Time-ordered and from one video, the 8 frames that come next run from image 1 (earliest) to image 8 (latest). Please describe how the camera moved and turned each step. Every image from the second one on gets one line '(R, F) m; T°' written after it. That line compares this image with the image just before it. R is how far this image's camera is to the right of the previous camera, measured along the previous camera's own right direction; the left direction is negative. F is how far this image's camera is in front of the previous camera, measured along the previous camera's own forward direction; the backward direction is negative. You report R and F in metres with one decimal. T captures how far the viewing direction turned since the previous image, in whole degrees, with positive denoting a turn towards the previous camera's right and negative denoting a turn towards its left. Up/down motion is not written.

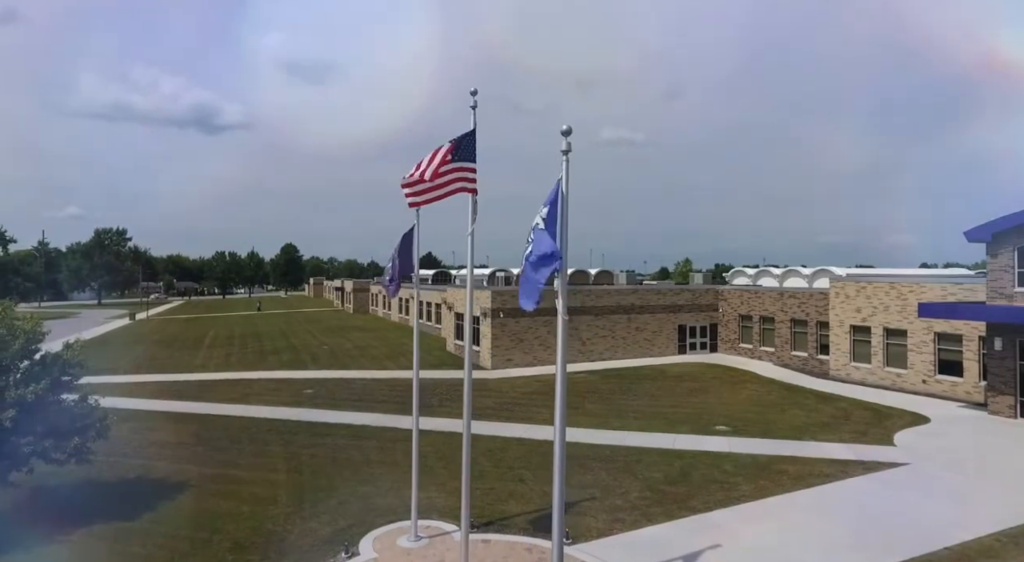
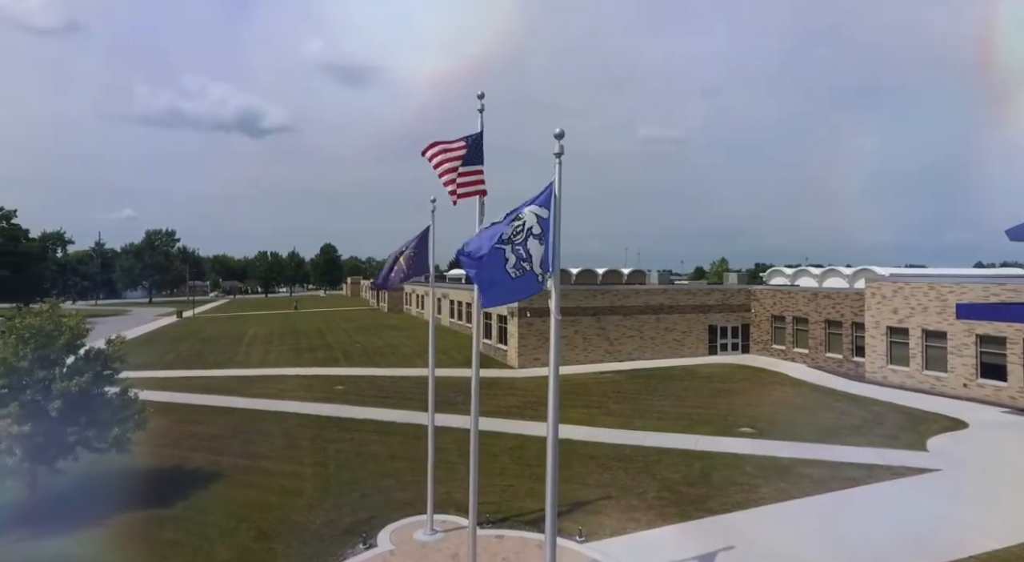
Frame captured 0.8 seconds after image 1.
(+0.5, -0.2) m; -4°
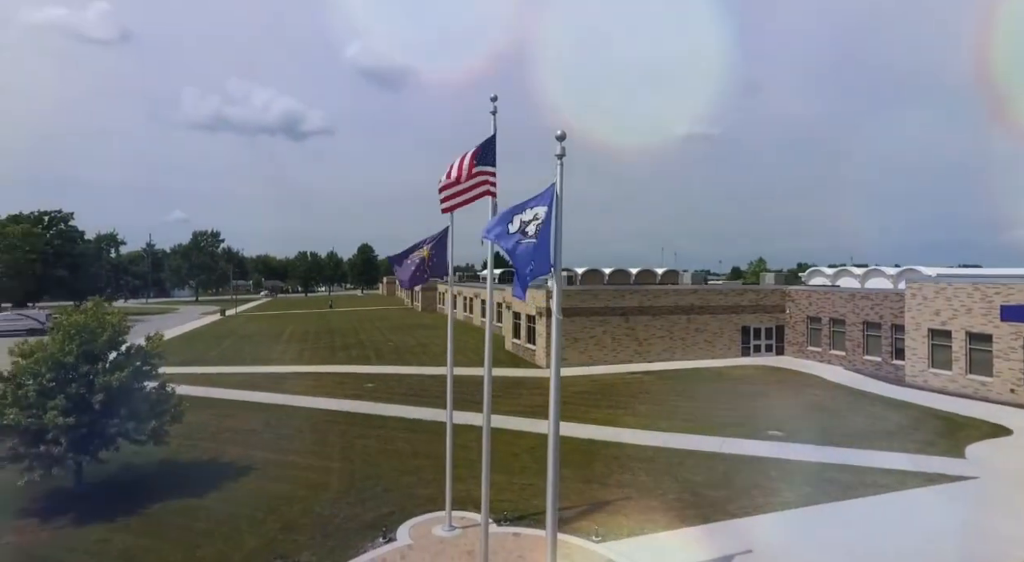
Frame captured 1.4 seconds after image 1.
(+0.5, -0.1) m; -4°
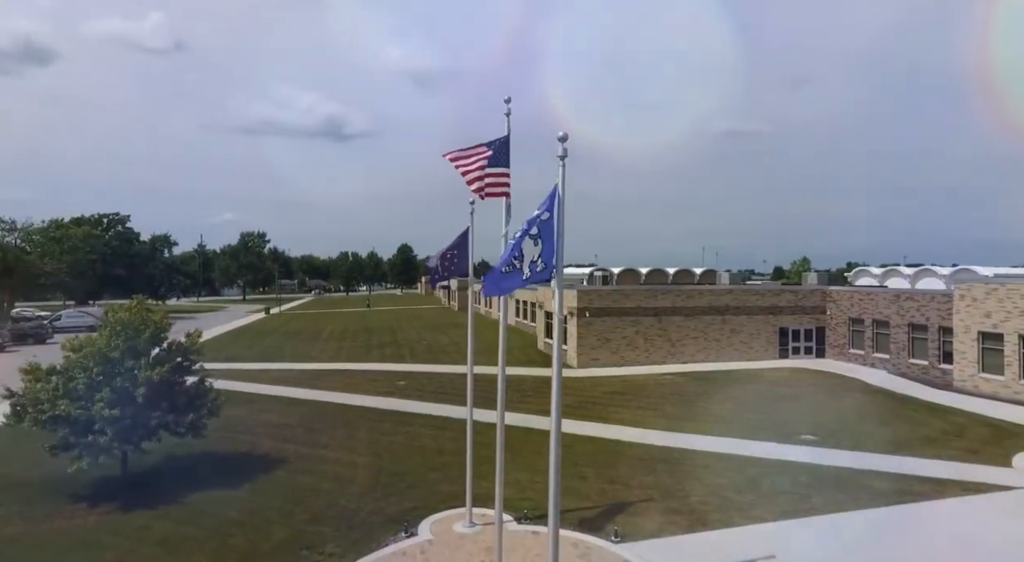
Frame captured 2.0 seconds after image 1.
(+0.5, -0.1) m; -4°
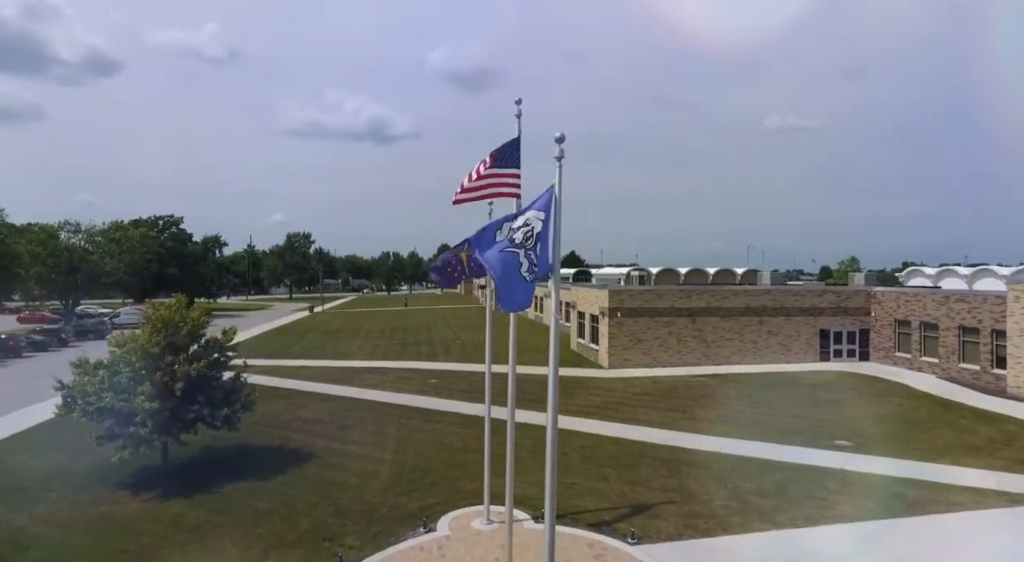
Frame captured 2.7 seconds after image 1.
(+0.6, -0.1) m; -4°
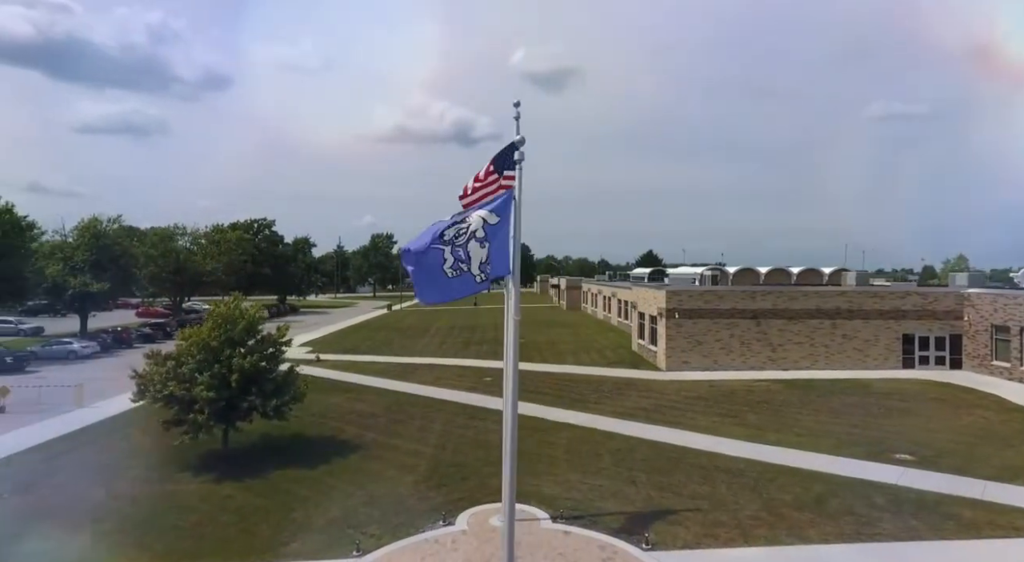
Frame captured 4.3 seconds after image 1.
(+1.7, 0.0) m; -9°
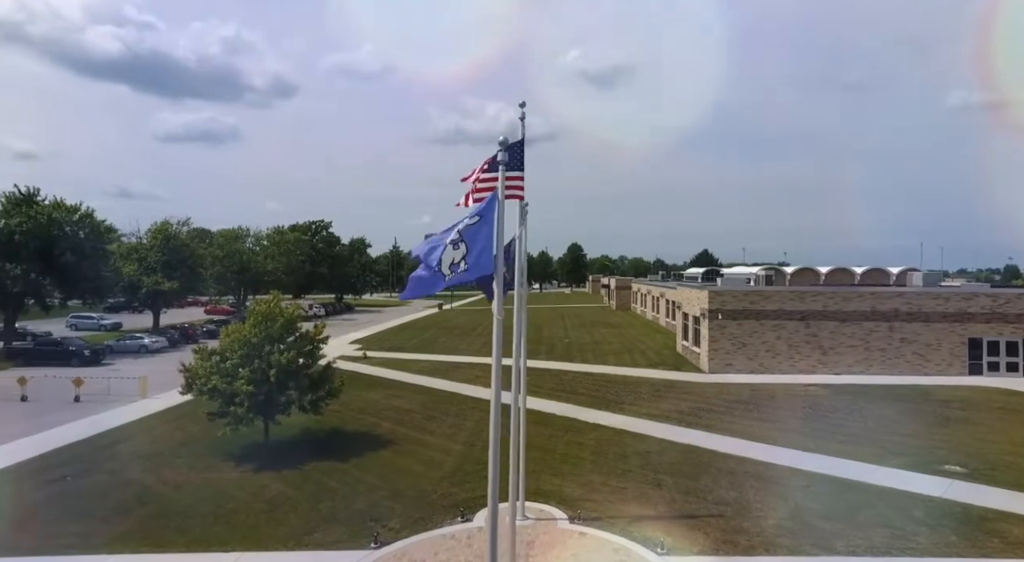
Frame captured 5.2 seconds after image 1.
(+1.0, +0.1) m; -6°
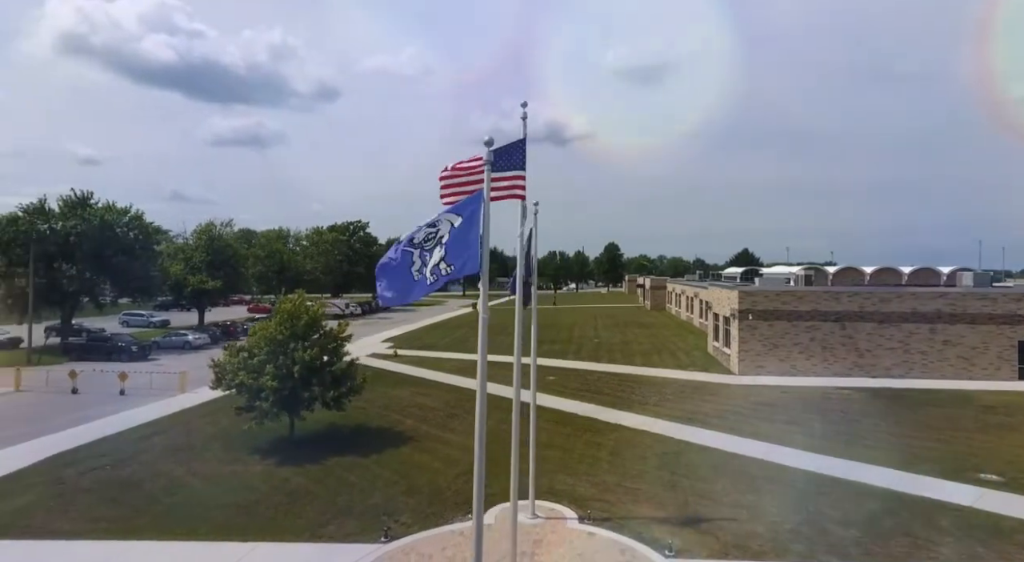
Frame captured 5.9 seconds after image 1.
(+0.7, +0.1) m; -4°
